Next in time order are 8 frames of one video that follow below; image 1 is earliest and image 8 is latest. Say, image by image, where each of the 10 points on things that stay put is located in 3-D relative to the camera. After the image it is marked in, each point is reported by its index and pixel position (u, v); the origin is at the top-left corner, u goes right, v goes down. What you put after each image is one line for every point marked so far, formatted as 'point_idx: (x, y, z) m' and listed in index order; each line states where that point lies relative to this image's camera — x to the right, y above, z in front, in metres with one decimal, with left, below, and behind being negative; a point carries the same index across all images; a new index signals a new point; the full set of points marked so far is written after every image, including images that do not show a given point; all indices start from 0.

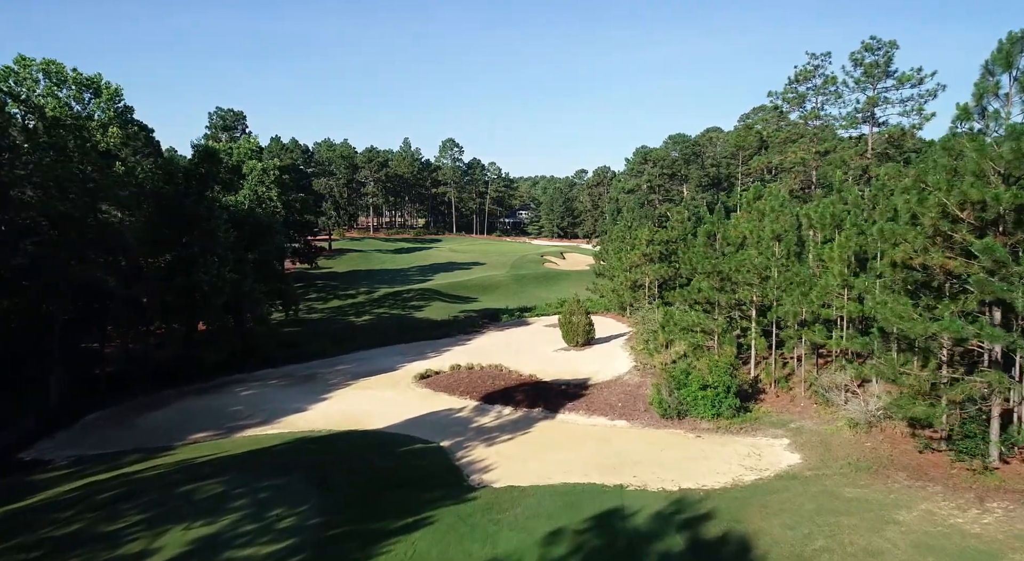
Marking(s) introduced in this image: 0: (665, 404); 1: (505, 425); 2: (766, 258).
0: (+3.8, -3.1, +17.7) m
1: (-0.2, -3.9, +19.3) m
2: (+6.9, +0.6, +19.2) m
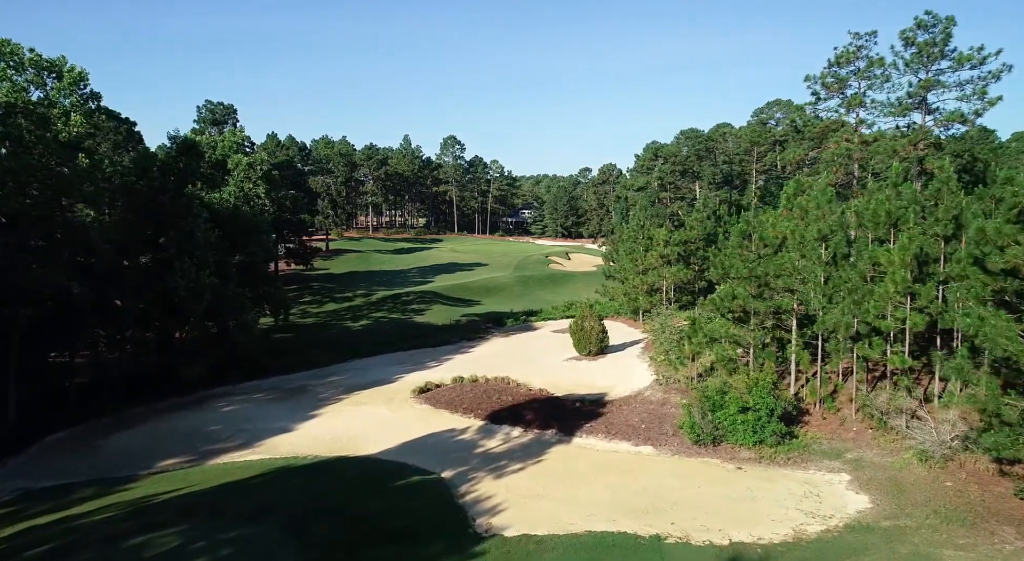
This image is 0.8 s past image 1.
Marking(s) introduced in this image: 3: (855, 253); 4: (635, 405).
0: (+4.1, -3.3, +15.5) m
1: (+0.1, -4.1, +17.1) m
2: (+7.1, +0.5, +17.0) m
3: (+8.1, +0.6, +16.7) m
4: (+3.4, -3.5, +19.6) m
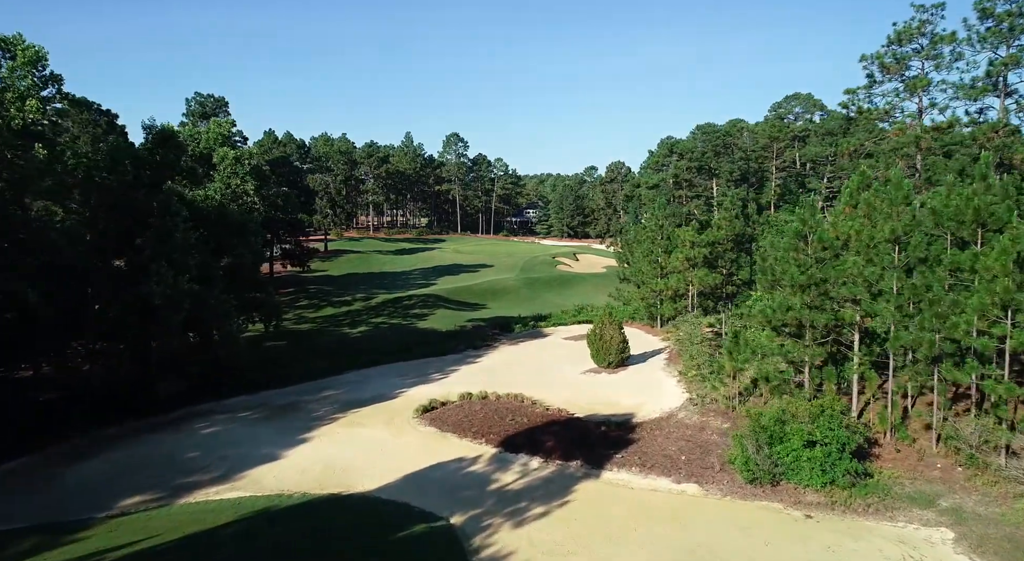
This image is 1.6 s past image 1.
0: (+4.5, -3.4, +13.1) m
1: (+0.5, -4.3, +14.7) m
2: (+7.5, +0.3, +14.5) m
3: (+8.5, +0.5, +14.3) m
4: (+3.8, -3.6, +17.2) m
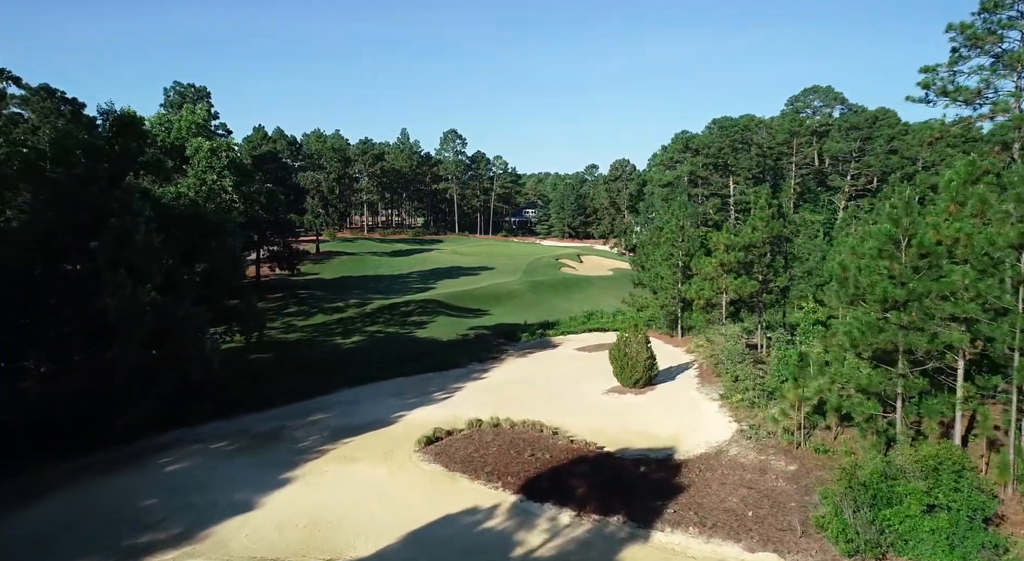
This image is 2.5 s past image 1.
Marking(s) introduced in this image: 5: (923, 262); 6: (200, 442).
0: (+5.0, -3.7, +10.2) m
1: (+1.0, -4.5, +11.8) m
2: (+8.0, 0.0, +11.7) m
3: (+9.0, +0.2, +11.5) m
4: (+4.3, -3.9, +14.3) m
5: (+7.3, +0.3, +12.5) m
6: (-8.3, -4.3, +18.9) m
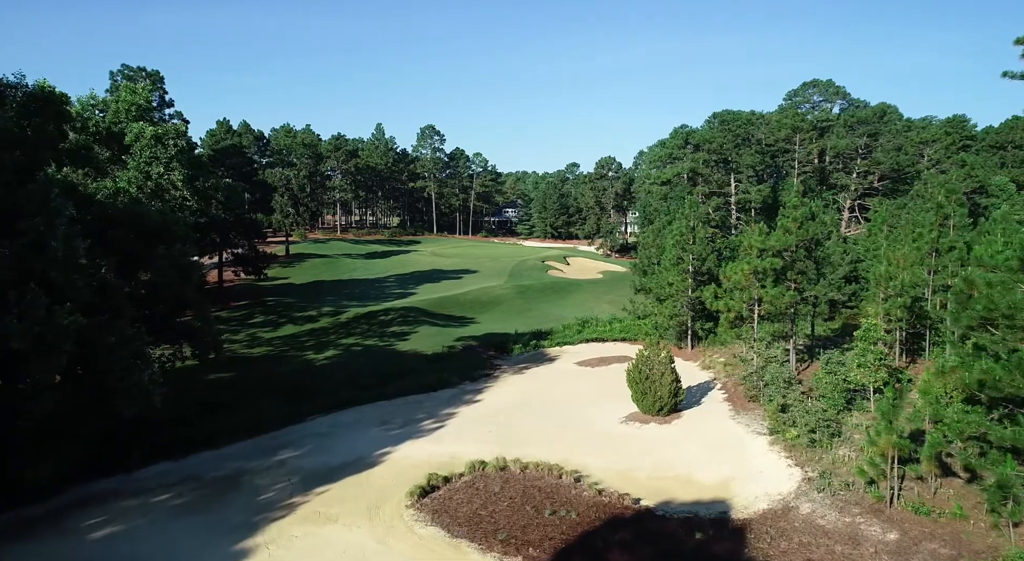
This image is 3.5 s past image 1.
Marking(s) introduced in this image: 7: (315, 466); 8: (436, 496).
0: (+5.5, -4.0, +7.2) m
1: (+1.5, -4.8, +8.6) m
2: (+8.5, -0.2, +8.8) m
3: (+9.5, -0.1, +8.6) m
4: (+4.7, -4.2, +11.3) m
5: (+7.7, +0.1, +9.6) m
6: (-8.1, -4.6, +15.4) m
7: (-4.8, -4.5, +17.4) m
8: (-1.6, -4.4, +14.4) m
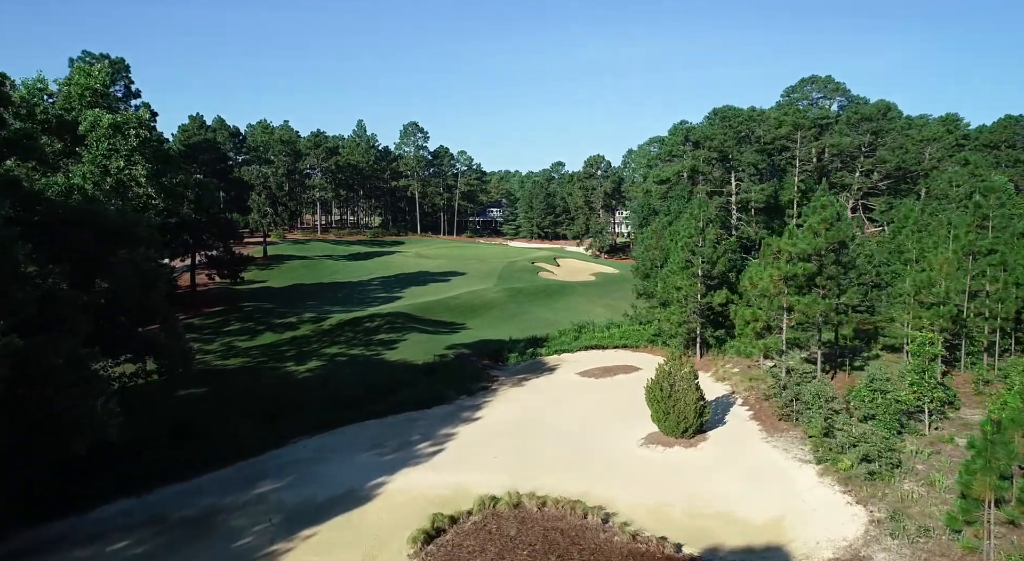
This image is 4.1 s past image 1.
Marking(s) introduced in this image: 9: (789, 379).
0: (+6.1, -4.2, +5.4) m
1: (+2.0, -5.0, +6.7) m
2: (+9.0, -0.4, +7.0) m
3: (+10.0, -0.2, +6.9) m
4: (+5.1, -4.4, +9.4) m
5: (+8.2, -0.1, +7.8) m
6: (-7.8, -4.8, +13.1) m
7: (-4.6, -4.7, +15.2) m
8: (-1.3, -4.6, +12.4) m
9: (+7.0, -2.5, +18.2) m
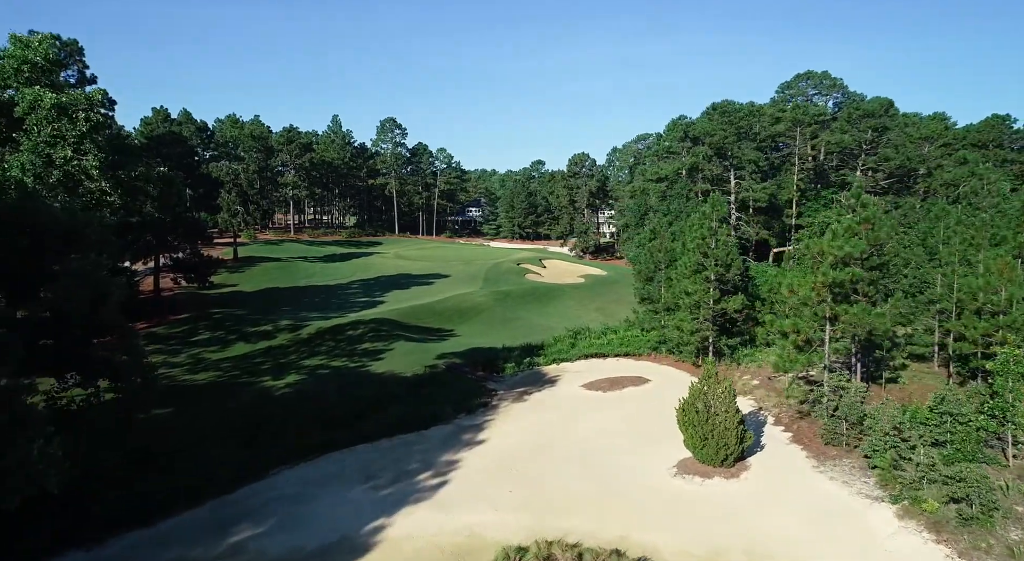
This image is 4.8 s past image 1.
0: (+6.9, -4.3, +3.4) m
1: (+2.7, -5.2, +4.6) m
2: (+9.7, -0.6, +5.2) m
3: (+10.7, -0.4, +5.1) m
4: (+5.8, -4.5, +7.5) m
5: (+8.9, -0.3, +6.0) m
6: (-7.2, -5.0, +10.6) m
7: (-4.1, -4.9, +12.9) m
8: (-0.7, -4.7, +10.1) m
9: (+7.3, -2.6, +16.3) m
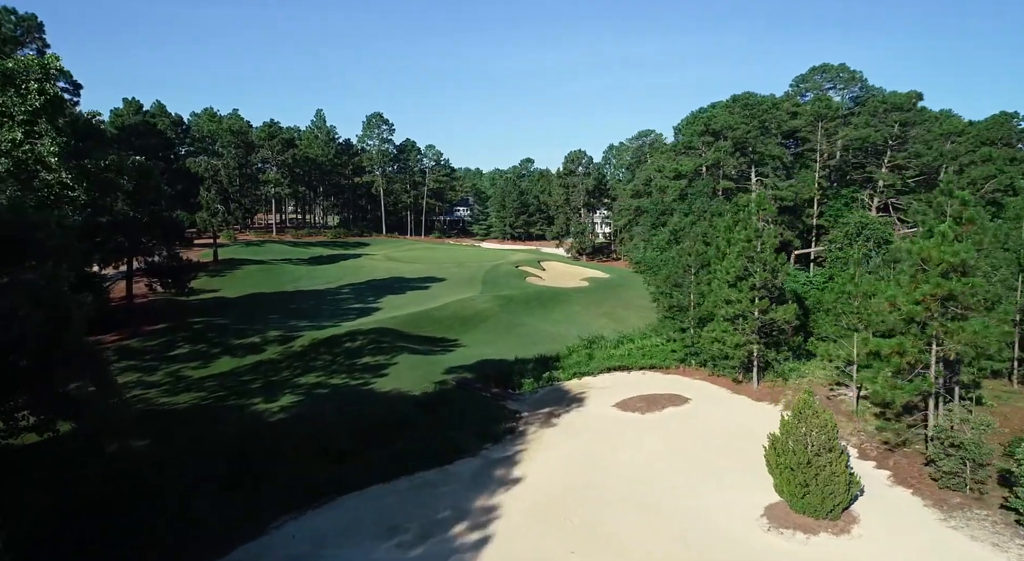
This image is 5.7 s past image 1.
0: (+8.4, -4.6, +0.9) m
1: (+4.2, -5.4, +1.9) m
2: (+11.1, -0.8, +2.8) m
3: (+12.1, -0.6, +2.7) m
4: (+7.1, -4.8, +4.9) m
5: (+10.2, -0.5, +3.5) m
6: (-6.0, -5.3, +7.7) m
7: (-3.0, -5.2, +10.0) m
8: (+0.5, -5.0, +7.4) m
9: (+8.3, -2.9, +13.8) m
